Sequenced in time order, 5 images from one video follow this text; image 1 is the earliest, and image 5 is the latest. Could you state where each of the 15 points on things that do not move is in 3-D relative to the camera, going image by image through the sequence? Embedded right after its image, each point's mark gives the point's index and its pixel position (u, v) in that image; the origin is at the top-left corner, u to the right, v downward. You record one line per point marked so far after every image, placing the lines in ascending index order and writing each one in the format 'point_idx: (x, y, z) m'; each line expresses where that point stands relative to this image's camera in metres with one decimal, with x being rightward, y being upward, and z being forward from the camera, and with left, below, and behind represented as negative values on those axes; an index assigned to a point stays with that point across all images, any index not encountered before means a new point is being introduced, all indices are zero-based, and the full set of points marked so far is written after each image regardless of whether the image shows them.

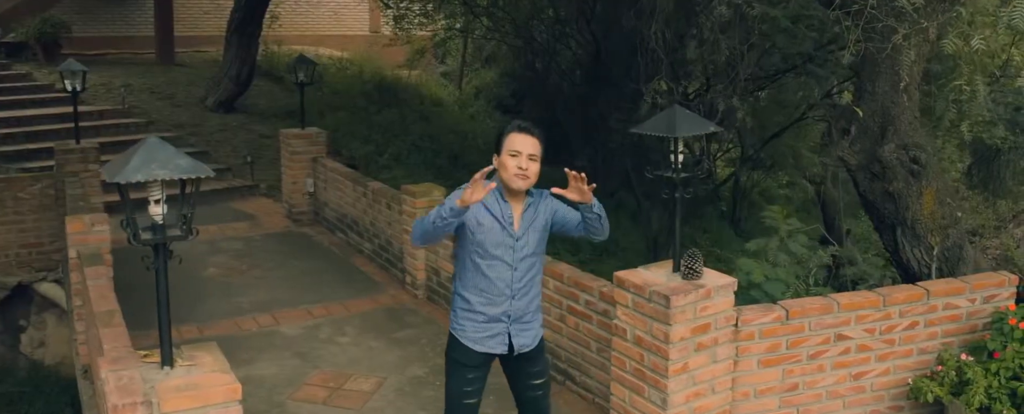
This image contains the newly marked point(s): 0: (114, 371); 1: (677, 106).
0: (-1.4, -0.6, +2.8) m
1: (+0.8, +0.5, +3.8) m
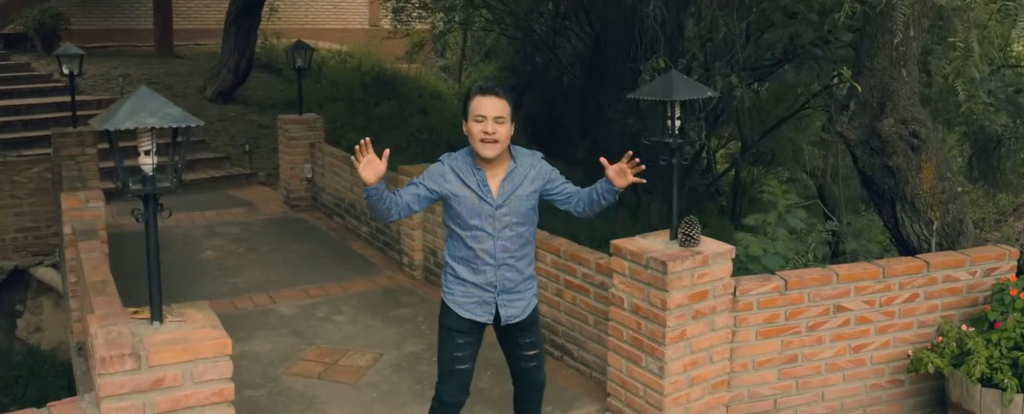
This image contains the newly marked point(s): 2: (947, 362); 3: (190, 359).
0: (-1.4, -0.4, +2.7) m
1: (+0.8, +0.6, +3.8) m
2: (+2.3, -0.8, +4.2) m
3: (-1.0, -0.5, +2.6) m
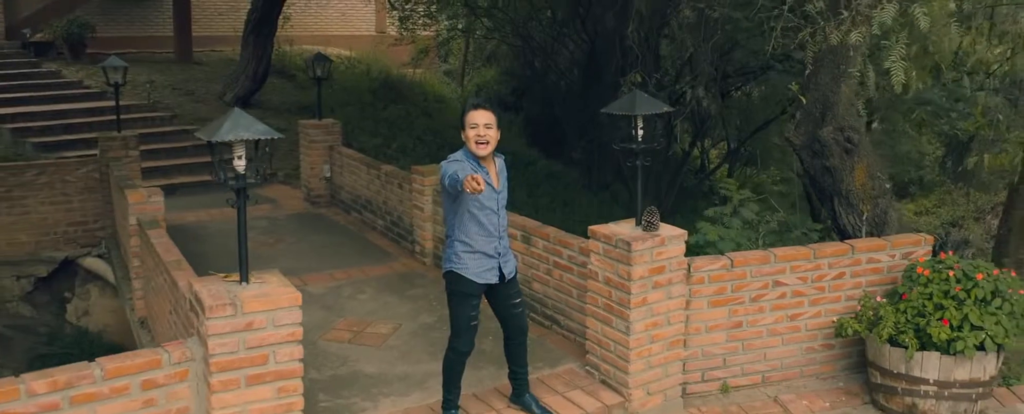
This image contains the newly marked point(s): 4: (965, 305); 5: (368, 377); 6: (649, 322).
0: (-1.4, -0.4, +3.7) m
1: (+0.7, +0.7, +4.8) m
2: (+2.2, -0.8, +5.1) m
3: (-1.1, -0.4, +3.6) m
4: (+2.7, -0.6, +4.8) m
5: (-0.9, -1.0, +5.0) m
6: (+0.8, -0.7, +4.7) m
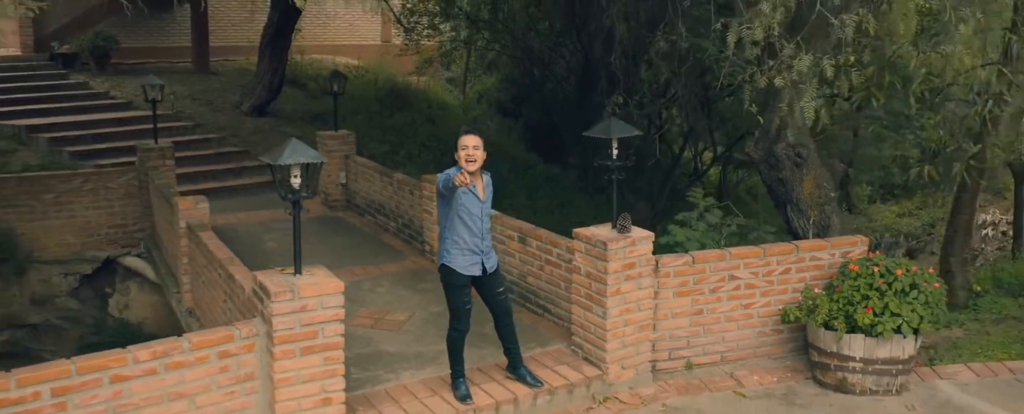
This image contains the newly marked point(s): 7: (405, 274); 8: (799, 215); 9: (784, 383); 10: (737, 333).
0: (-1.4, -0.4, +4.7) m
1: (+0.7, +0.6, +5.7) m
2: (+2.2, -0.8, +6.1) m
3: (-1.1, -0.5, +4.5) m
4: (+2.7, -0.6, +5.8) m
5: (-0.9, -1.1, +6.0) m
6: (+0.8, -0.7, +5.7) m
7: (-1.1, -0.7, +8.1) m
8: (+2.5, -0.1, +7.1) m
9: (+2.0, -1.3, +6.1) m
10: (+1.7, -1.0, +6.2) m
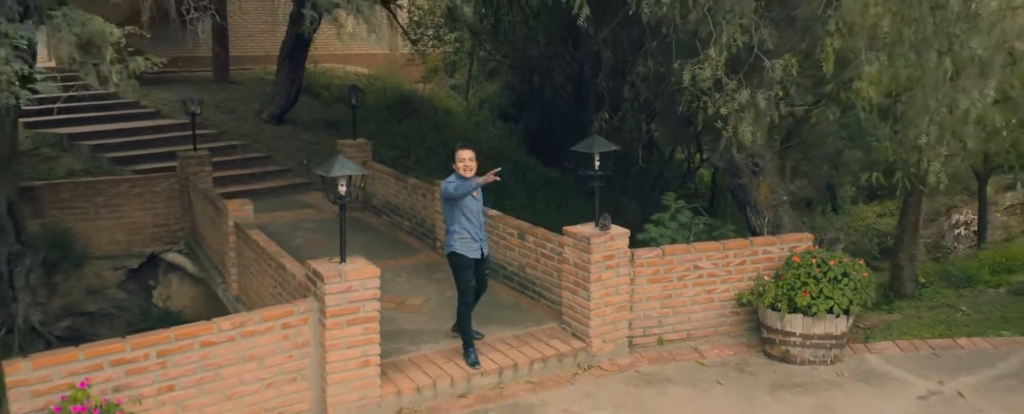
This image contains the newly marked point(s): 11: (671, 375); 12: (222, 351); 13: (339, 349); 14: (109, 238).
0: (-1.4, -0.4, +5.9) m
1: (+0.7, +0.6, +7.0) m
2: (+2.2, -0.8, +7.3) m
3: (-1.1, -0.5, +5.8) m
4: (+2.7, -0.7, +7.0) m
5: (-0.9, -1.1, +7.2) m
6: (+0.8, -0.7, +6.9) m
7: (-1.1, -0.7, +9.3) m
8: (+2.5, -0.1, +8.3) m
9: (+2.0, -1.3, +7.3) m
10: (+1.7, -1.0, +7.4) m
11: (+1.3, -1.4, +6.8) m
12: (-2.0, -1.0, +5.6) m
13: (-1.2, -1.0, +5.8) m
14: (-5.6, -0.4, +11.4) m
